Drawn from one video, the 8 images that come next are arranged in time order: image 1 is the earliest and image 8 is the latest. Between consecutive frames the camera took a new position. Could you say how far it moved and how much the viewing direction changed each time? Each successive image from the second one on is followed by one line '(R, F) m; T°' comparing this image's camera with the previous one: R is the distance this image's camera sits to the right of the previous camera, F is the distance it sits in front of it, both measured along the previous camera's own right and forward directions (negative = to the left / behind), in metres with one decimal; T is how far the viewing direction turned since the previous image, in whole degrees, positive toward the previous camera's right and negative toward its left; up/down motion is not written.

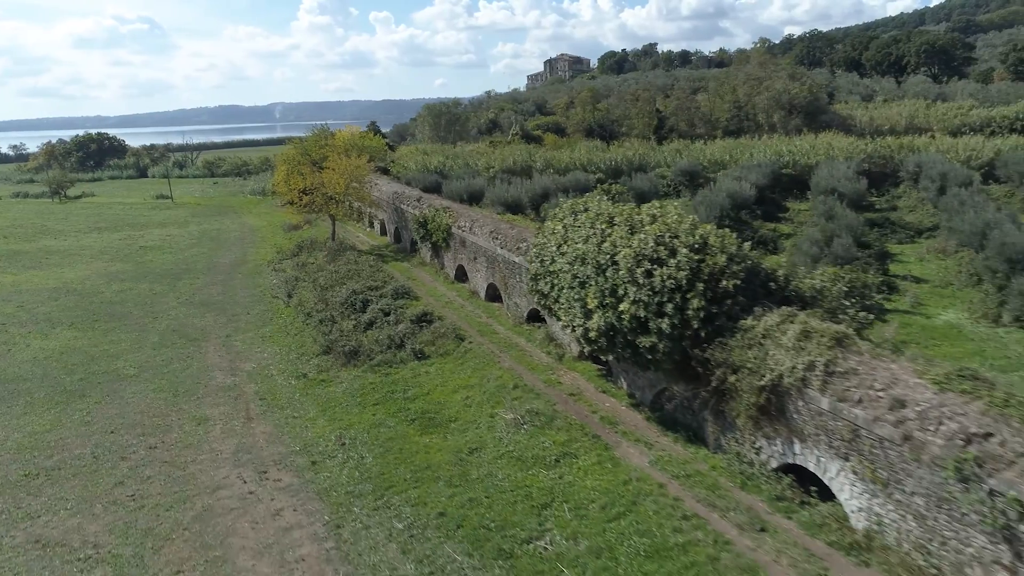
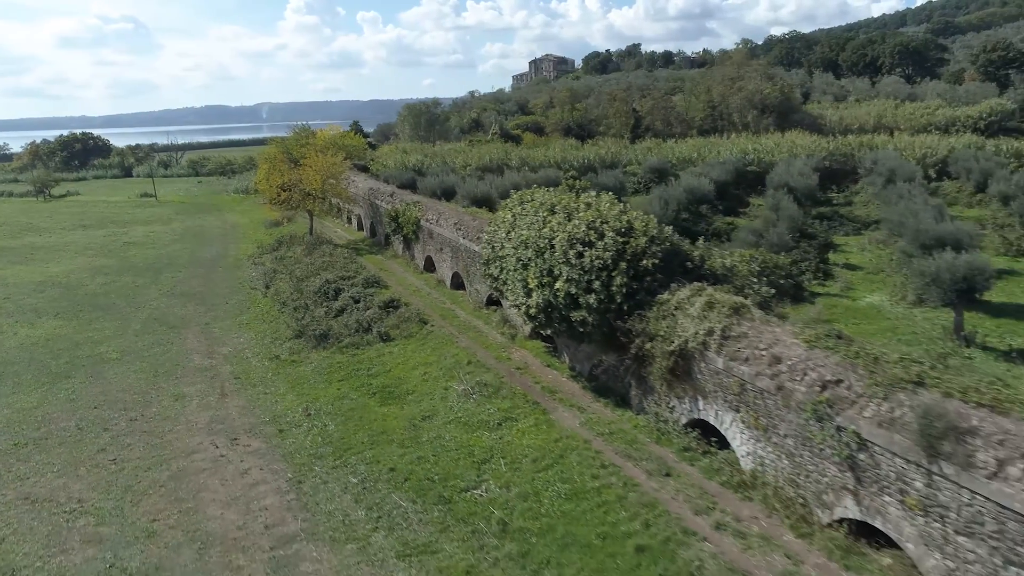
(+0.6, -1.1) m; +1°
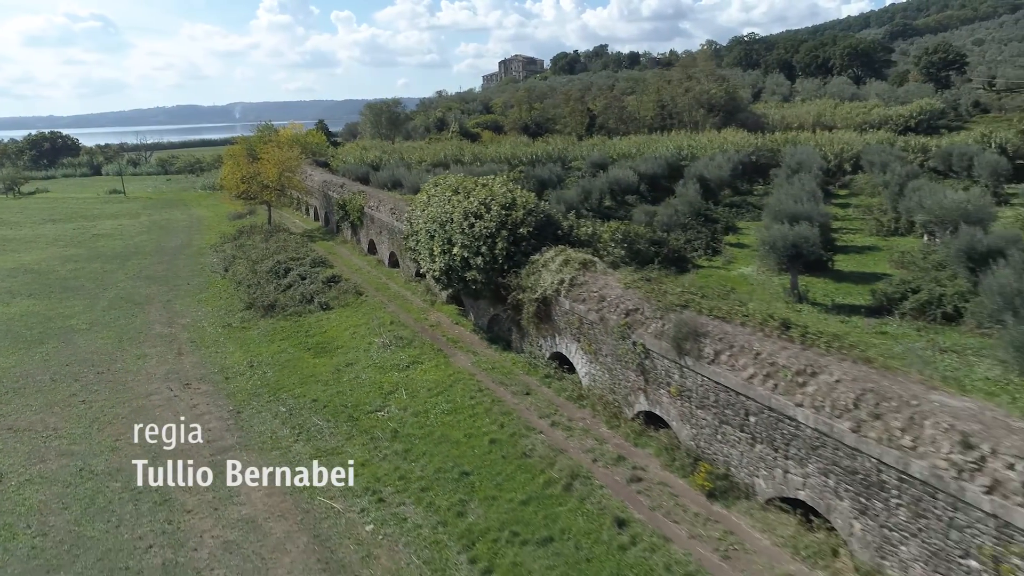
(+1.3, -2.4) m; +2°
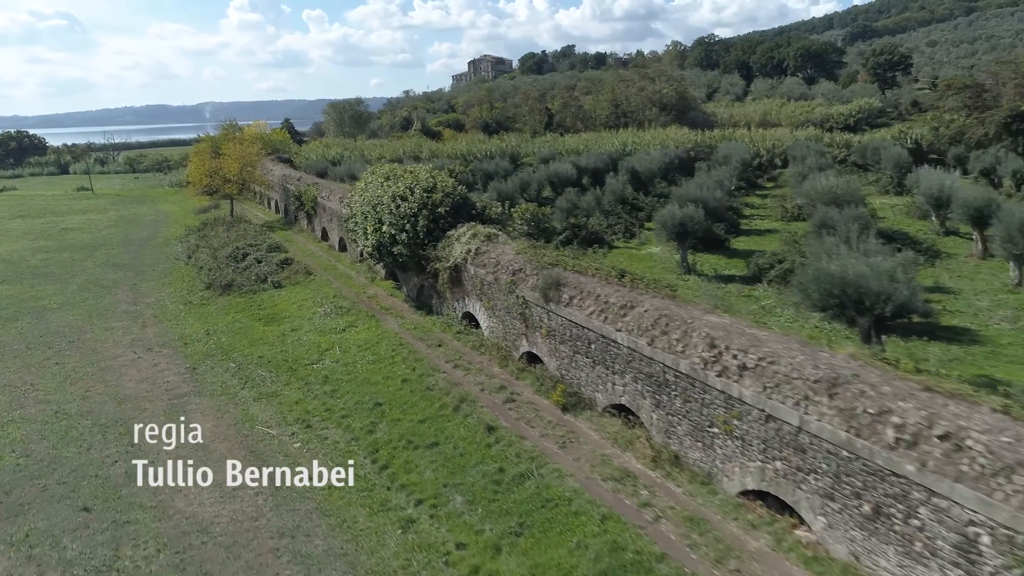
(+1.1, -2.2) m; +2°
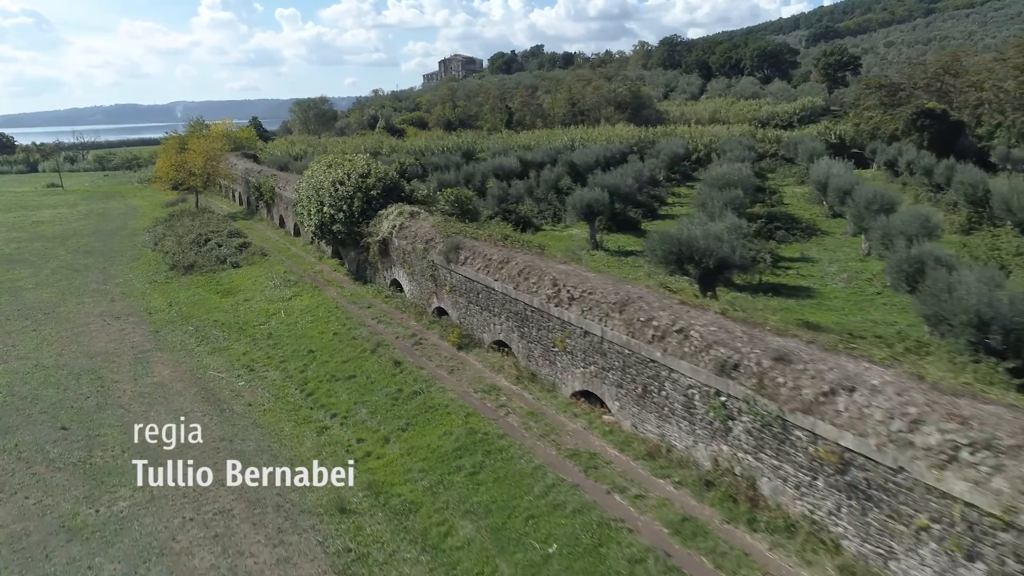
(+1.2, -2.4) m; +2°
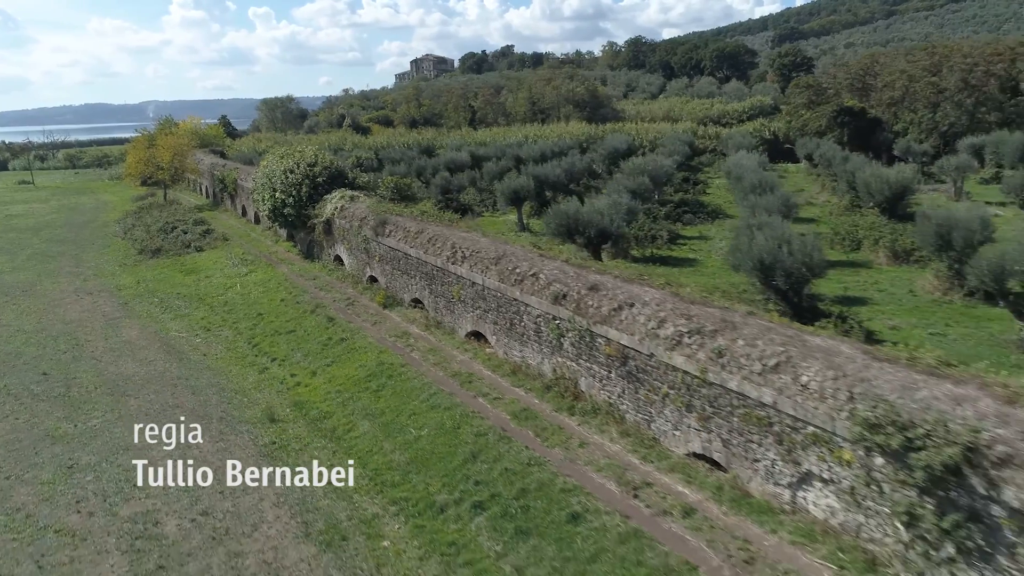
(+1.2, -2.4) m; +2°
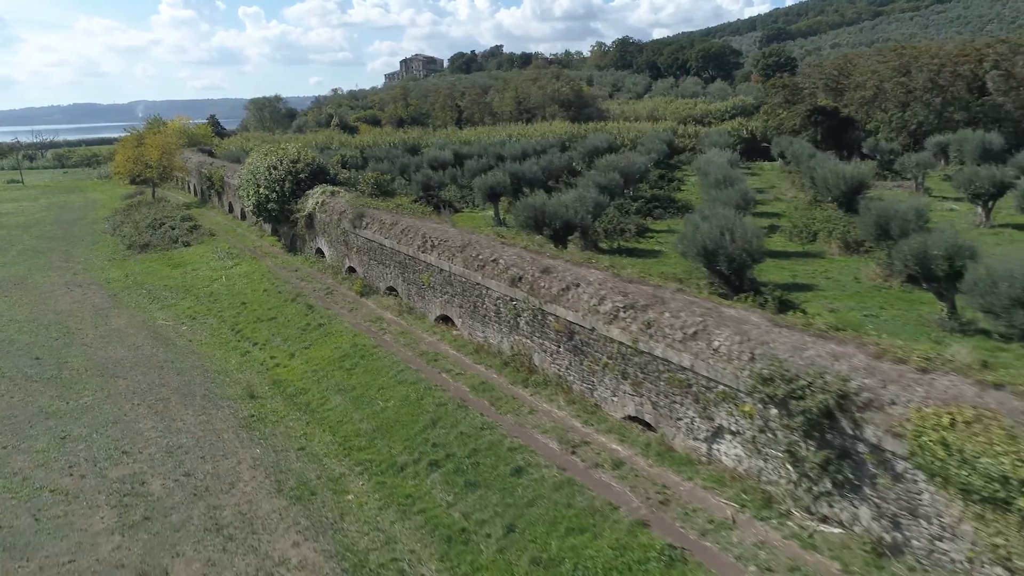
(+0.4, -0.8) m; +1°
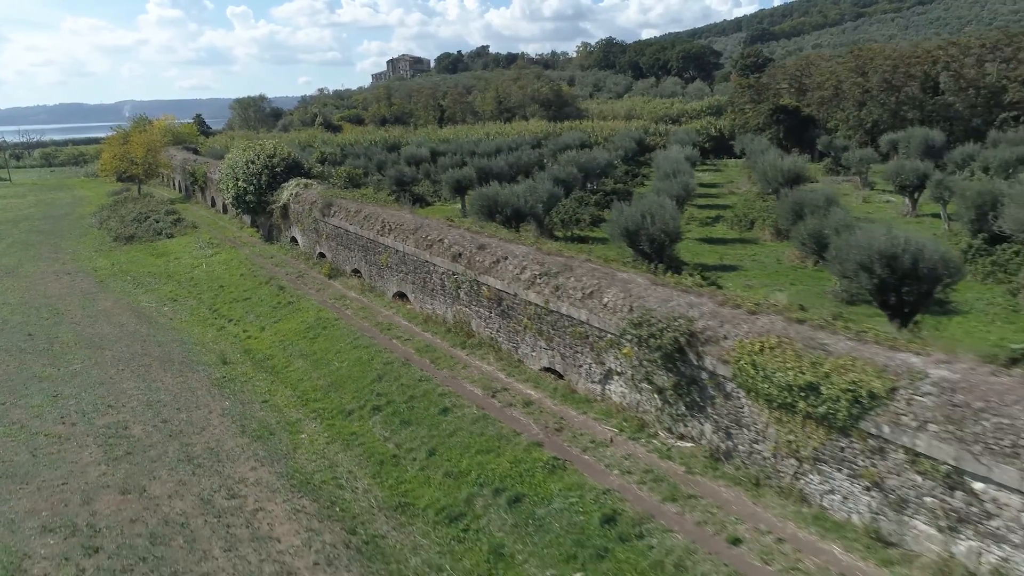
(+0.8, -1.4) m; +1°
